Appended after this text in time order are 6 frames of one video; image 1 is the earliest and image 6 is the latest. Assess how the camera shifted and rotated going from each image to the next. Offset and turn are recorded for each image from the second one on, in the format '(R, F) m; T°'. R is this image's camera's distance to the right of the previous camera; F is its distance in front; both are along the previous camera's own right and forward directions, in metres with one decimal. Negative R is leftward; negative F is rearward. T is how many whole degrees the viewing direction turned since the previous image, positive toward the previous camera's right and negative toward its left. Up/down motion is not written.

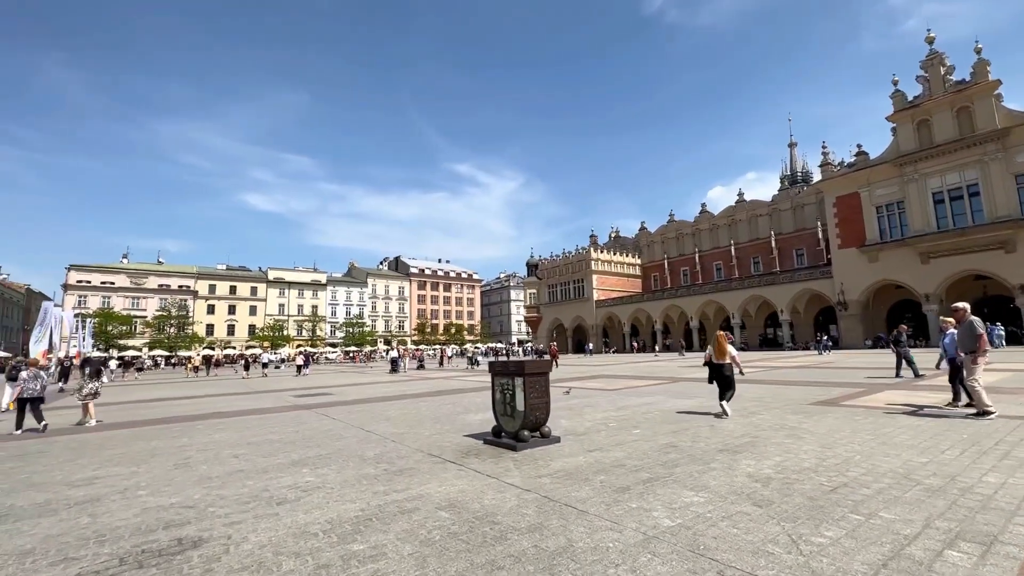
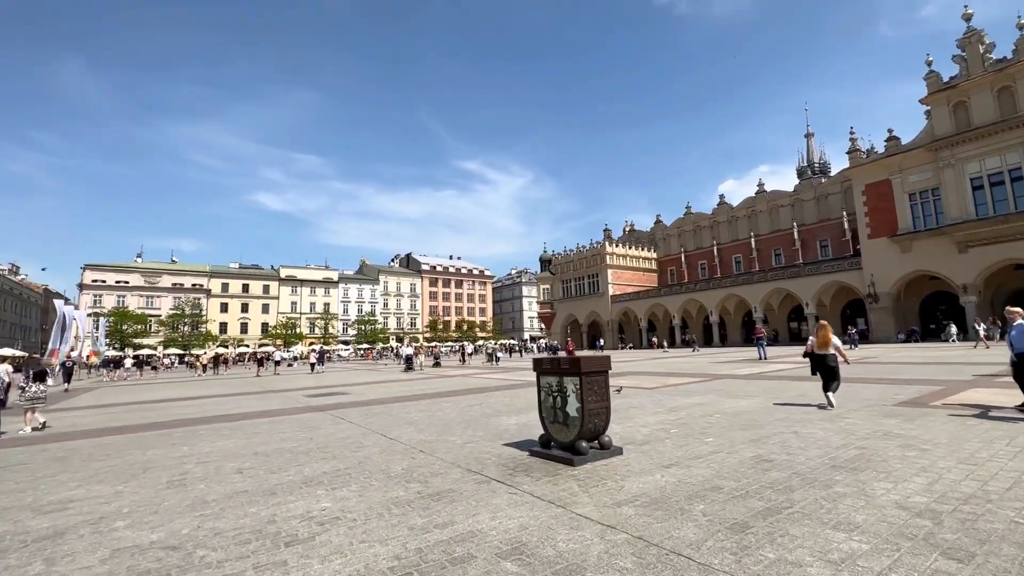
(-0.5, +1.0) m; -1°
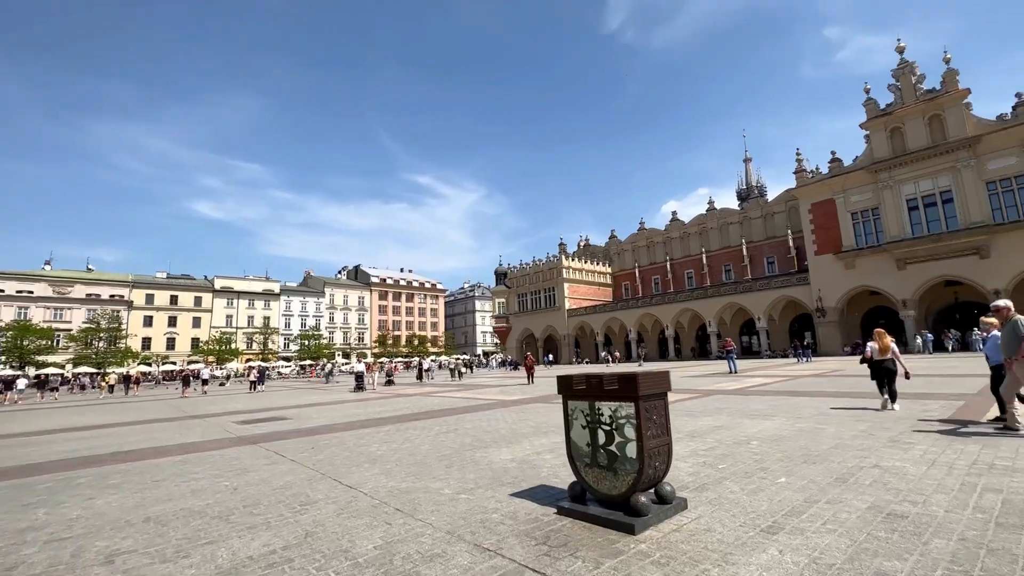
(-0.6, +1.6) m; +6°
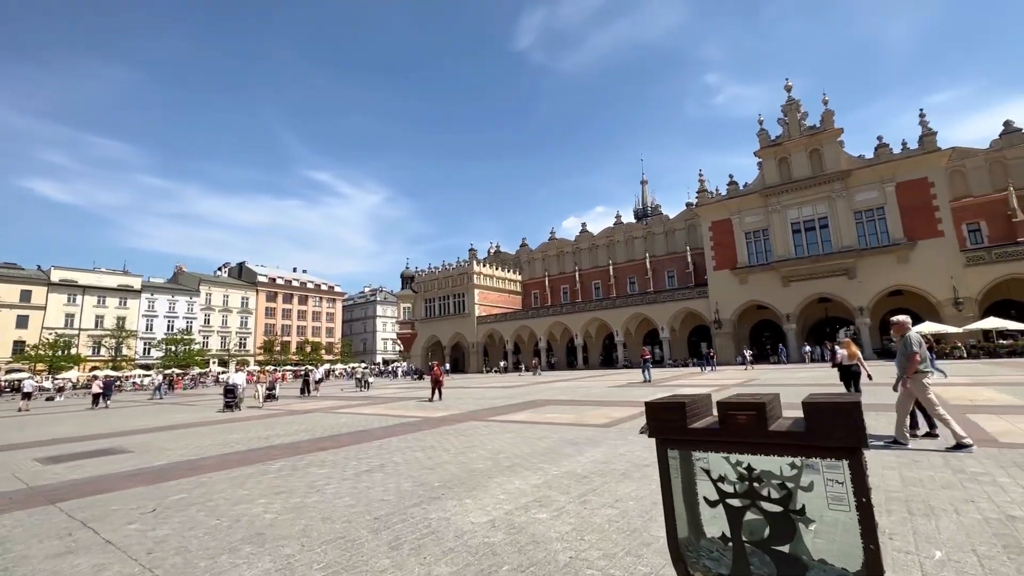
(-0.7, +2.1) m; +12°
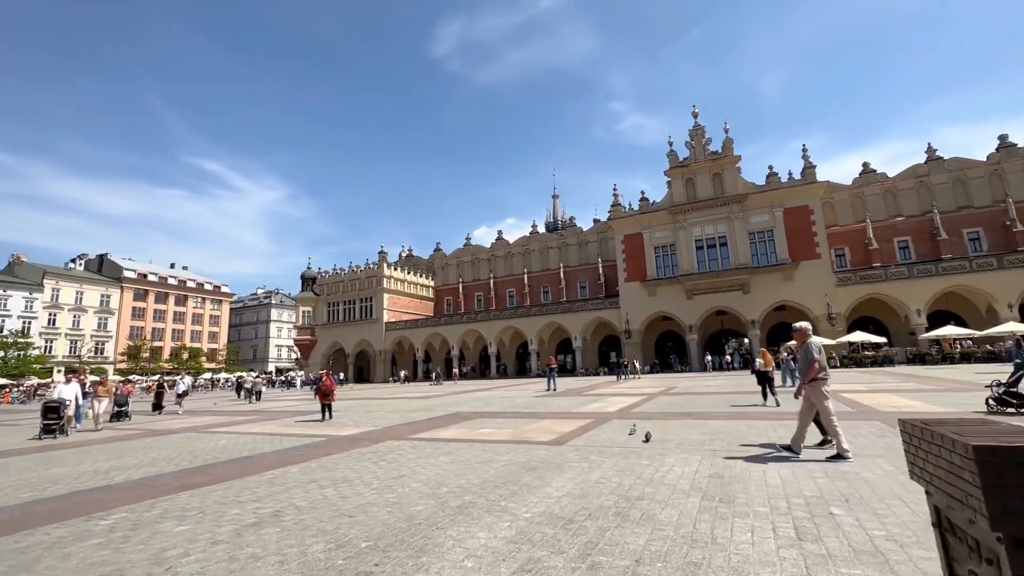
(-0.5, +1.5) m; +11°
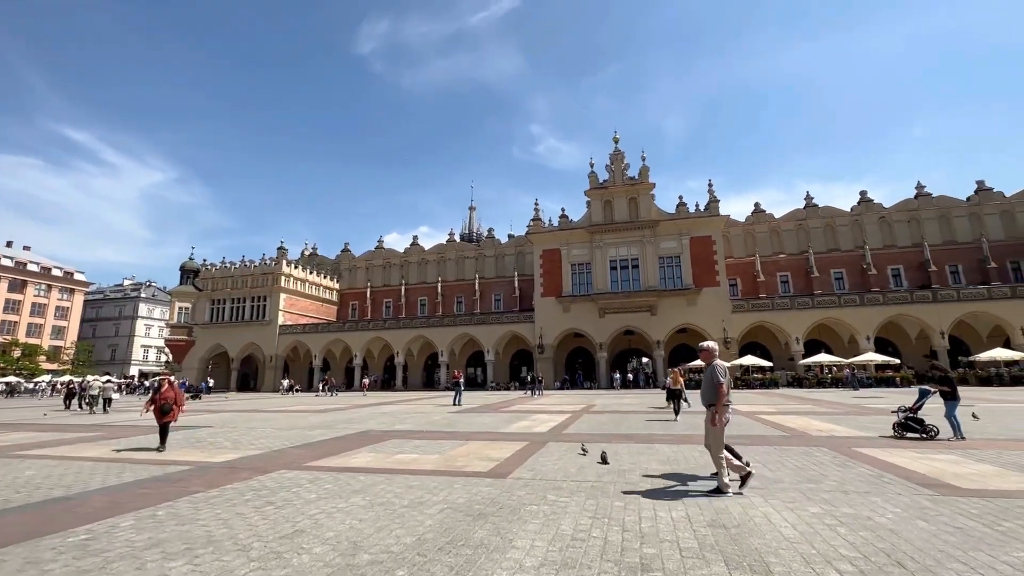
(-0.5, +1.4) m; +11°
